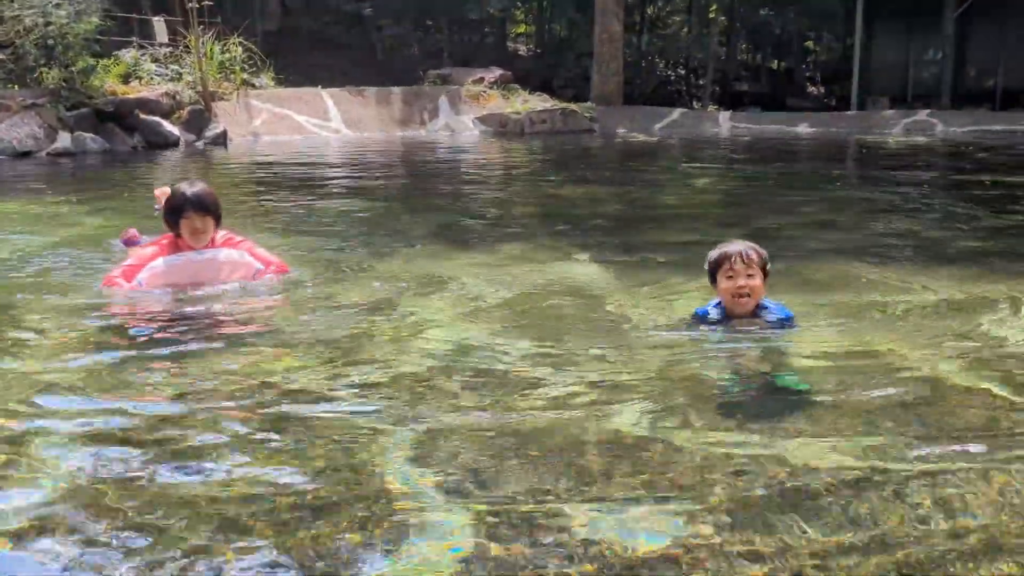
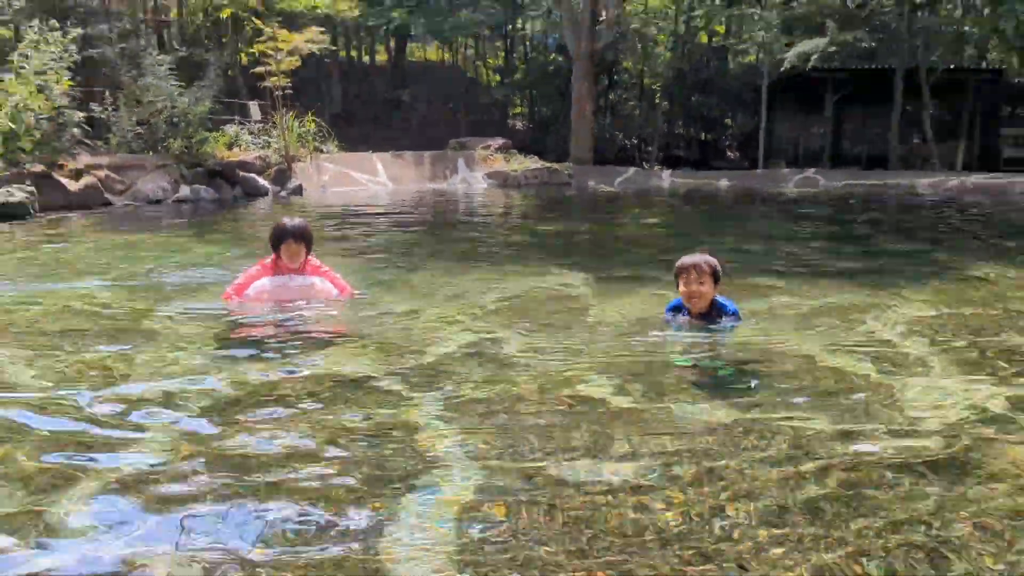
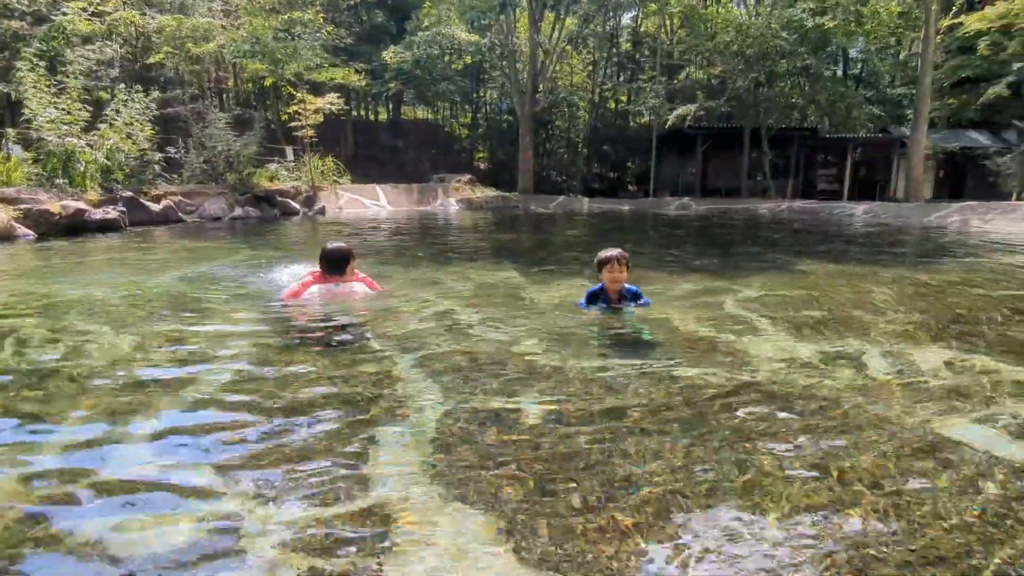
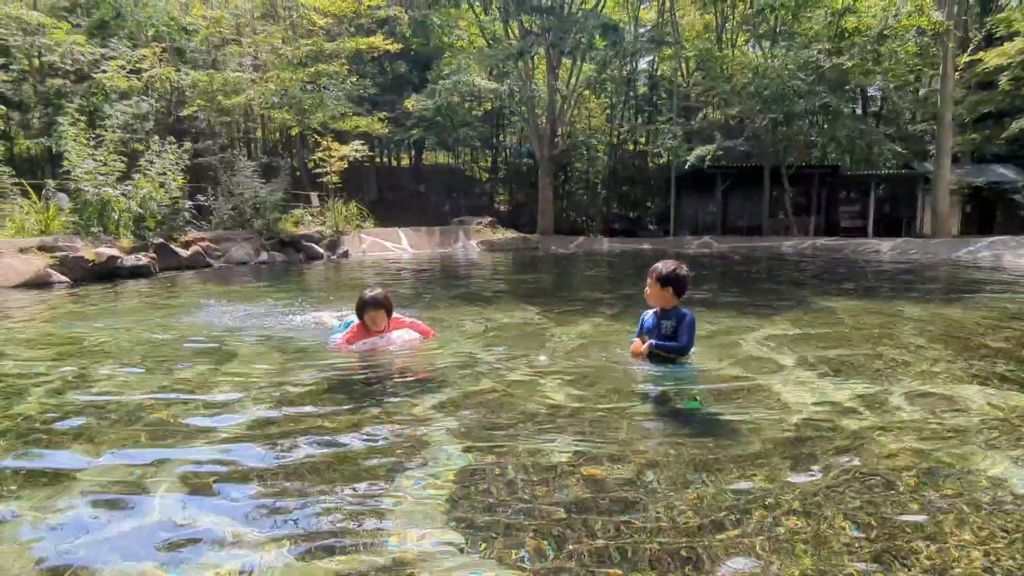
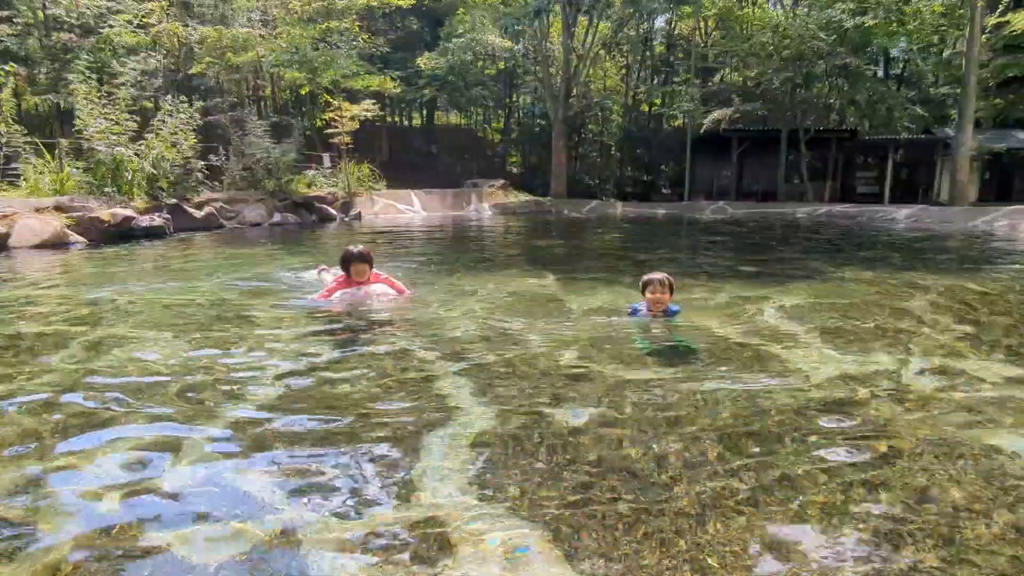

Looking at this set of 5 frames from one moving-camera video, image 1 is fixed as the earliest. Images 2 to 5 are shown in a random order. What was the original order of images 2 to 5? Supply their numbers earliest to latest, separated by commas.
2, 5, 3, 4
